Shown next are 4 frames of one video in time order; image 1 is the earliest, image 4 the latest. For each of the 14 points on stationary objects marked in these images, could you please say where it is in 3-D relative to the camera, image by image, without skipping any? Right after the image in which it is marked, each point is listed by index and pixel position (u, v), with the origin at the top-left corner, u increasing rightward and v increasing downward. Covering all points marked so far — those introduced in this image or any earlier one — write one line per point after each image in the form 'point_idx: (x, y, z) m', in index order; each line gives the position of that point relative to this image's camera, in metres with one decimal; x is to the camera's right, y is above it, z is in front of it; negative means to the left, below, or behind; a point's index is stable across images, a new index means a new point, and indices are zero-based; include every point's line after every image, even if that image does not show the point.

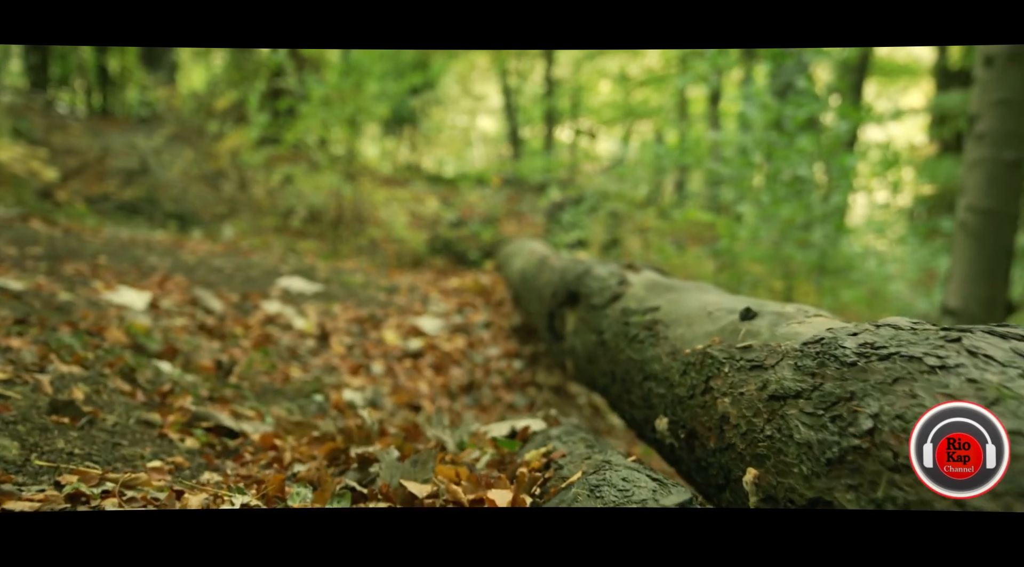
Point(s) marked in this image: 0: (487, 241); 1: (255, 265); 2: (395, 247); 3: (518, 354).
0: (-0.4, +0.6, +11.8) m
1: (-2.4, +0.2, +8.2) m
2: (-1.5, +0.5, +11.4) m
3: (0.0, -0.6, +7.4) m
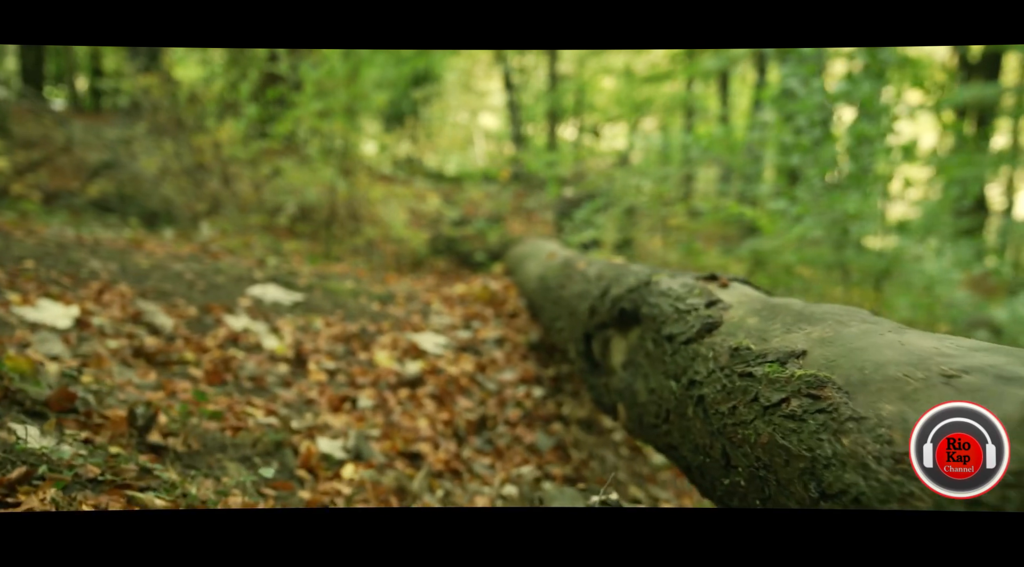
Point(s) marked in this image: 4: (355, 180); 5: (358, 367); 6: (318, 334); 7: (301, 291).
0: (-0.2, +0.5, +10.5) m
1: (-2.3, +0.1, +6.9) m
2: (-1.4, +0.4, +10.1) m
3: (+0.2, -0.7, +6.1) m
4: (-1.8, +1.2, +10.0) m
5: (-1.0, -0.6, +5.8) m
6: (-1.4, -0.4, +6.1) m
7: (-1.7, -0.1, +6.9) m
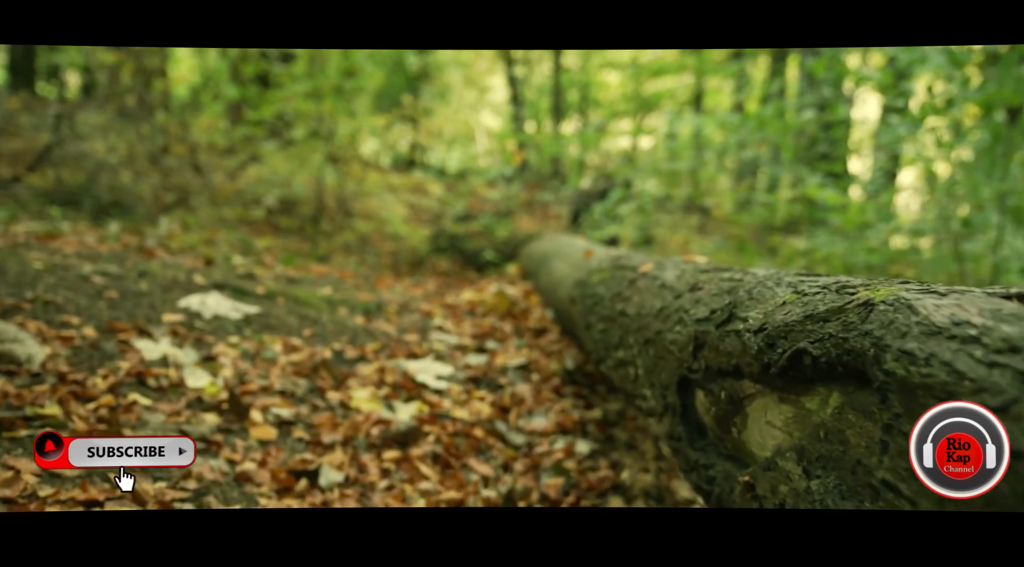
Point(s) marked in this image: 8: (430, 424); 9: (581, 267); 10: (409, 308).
0: (-0.1, +0.5, +8.7) m
1: (-2.1, +0.1, +5.1) m
2: (-1.2, +0.4, +8.3) m
3: (+0.3, -0.7, +4.3) m
4: (-1.6, +1.1, +8.2) m
5: (-0.9, -0.6, +4.0) m
6: (-1.2, -0.4, +4.4) m
7: (-1.5, -0.1, +5.2) m
8: (-0.4, -0.7, +4.1) m
9: (+0.5, +0.1, +5.4) m
10: (-0.7, -0.2, +6.0) m
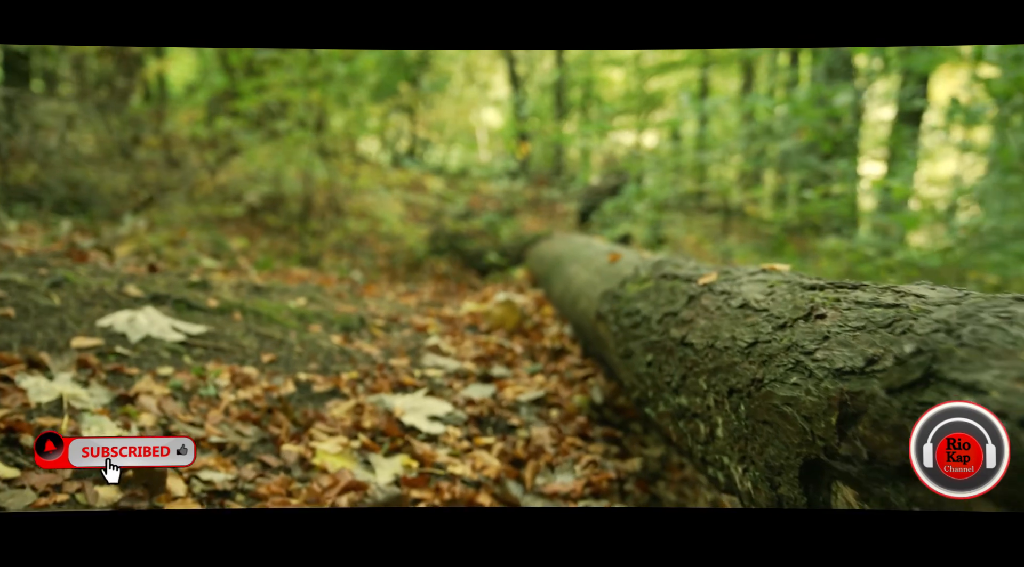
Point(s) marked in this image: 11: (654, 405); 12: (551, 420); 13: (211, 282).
0: (0.0, +0.4, +7.7) m
1: (-2.1, 0.0, +4.1) m
2: (-1.1, +0.3, +7.3) m
3: (+0.4, -0.8, +3.3) m
4: (-1.5, +1.1, +7.2) m
5: (-0.8, -0.7, +3.0) m
6: (-1.2, -0.5, +3.3) m
7: (-1.5, -0.2, +4.1) m
8: (-0.3, -0.7, +3.1) m
9: (+0.5, +0.1, +4.4) m
10: (-0.7, -0.2, +5.0) m
11: (+0.6, -0.5, +3.4) m
12: (+0.2, -0.6, +3.7) m
13: (-1.8, 0.0, +5.0) m
